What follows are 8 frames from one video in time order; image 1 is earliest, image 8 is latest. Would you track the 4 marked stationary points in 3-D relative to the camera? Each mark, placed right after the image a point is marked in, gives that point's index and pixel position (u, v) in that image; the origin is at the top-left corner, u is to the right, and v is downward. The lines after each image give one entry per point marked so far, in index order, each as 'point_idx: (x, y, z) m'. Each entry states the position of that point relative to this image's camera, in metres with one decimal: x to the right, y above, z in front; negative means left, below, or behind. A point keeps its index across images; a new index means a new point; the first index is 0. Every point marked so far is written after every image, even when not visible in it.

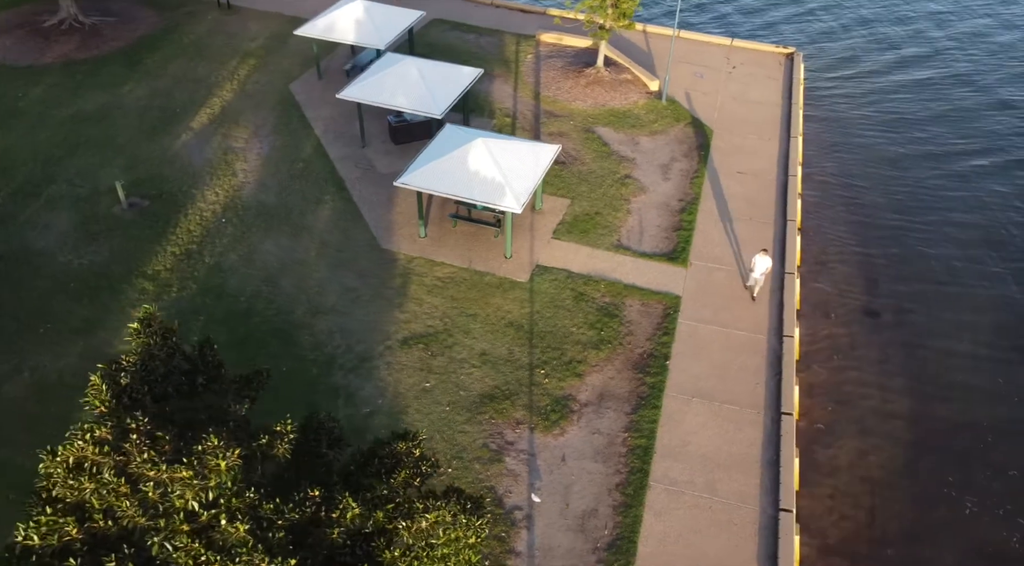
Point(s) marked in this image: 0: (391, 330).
0: (-2.4, -1.0, +16.3) m
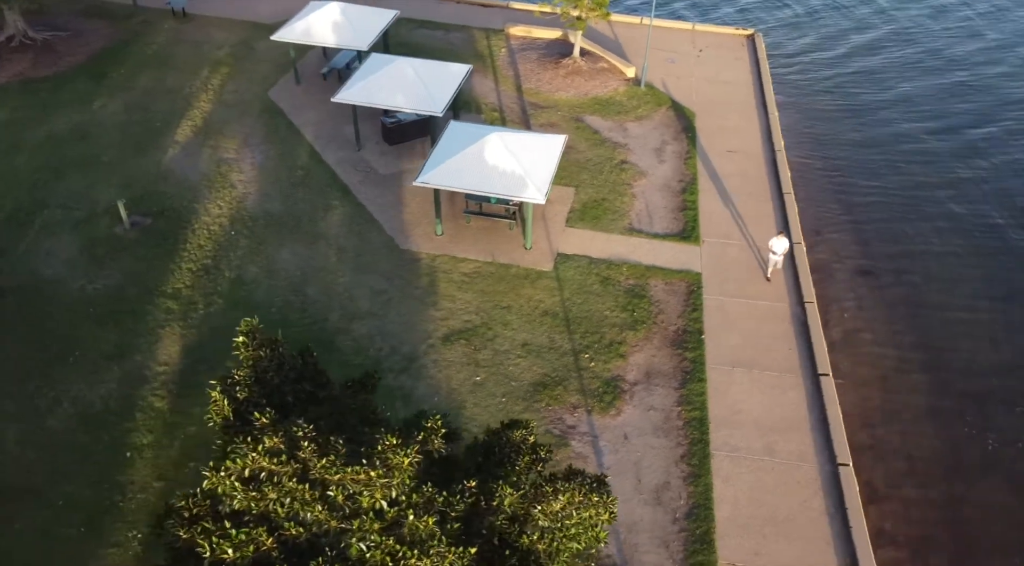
0: (-1.6, -0.9, +16.4) m
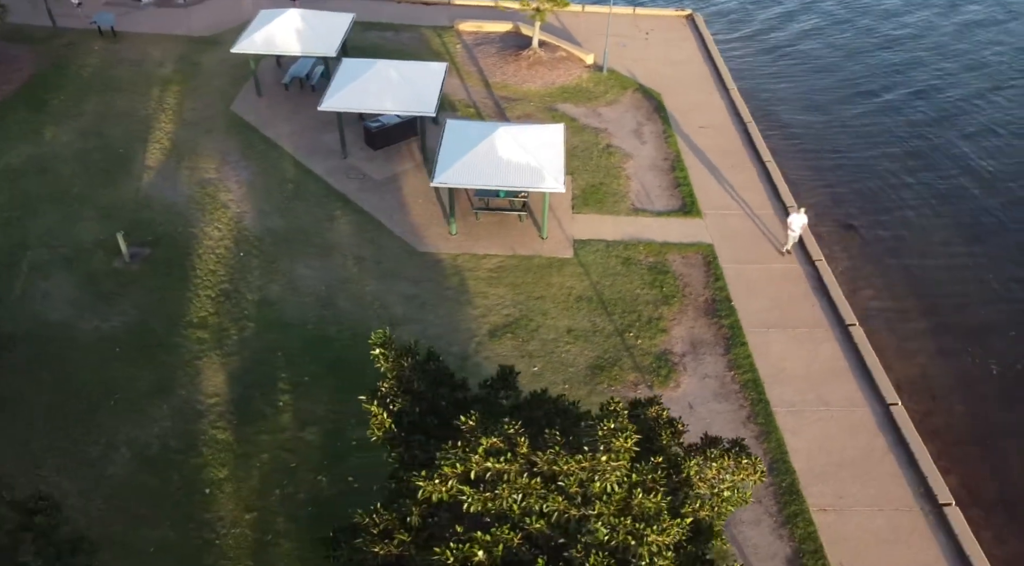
0: (-0.7, -0.9, +16.5) m
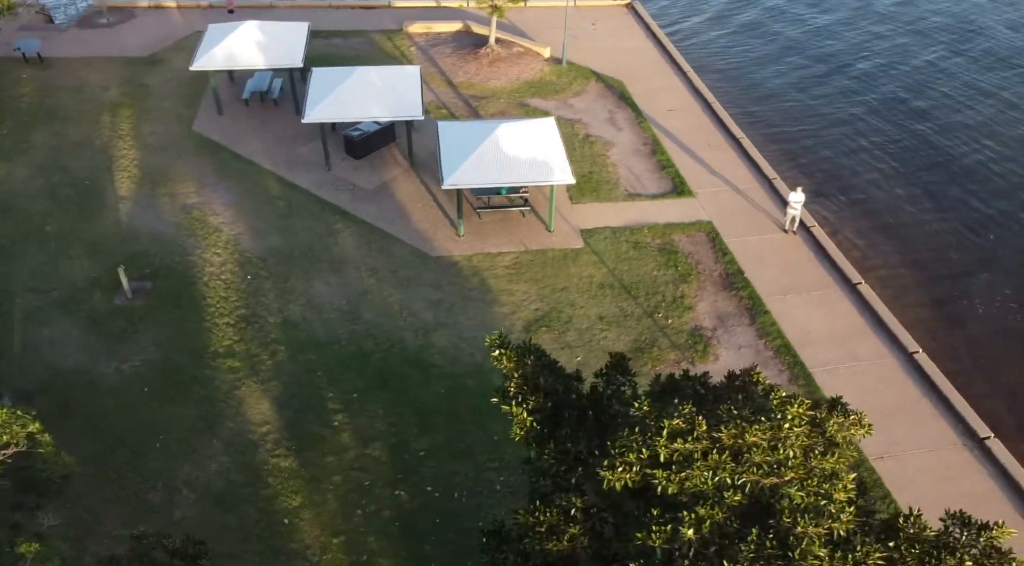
0: (-0.1, -0.8, +16.5) m
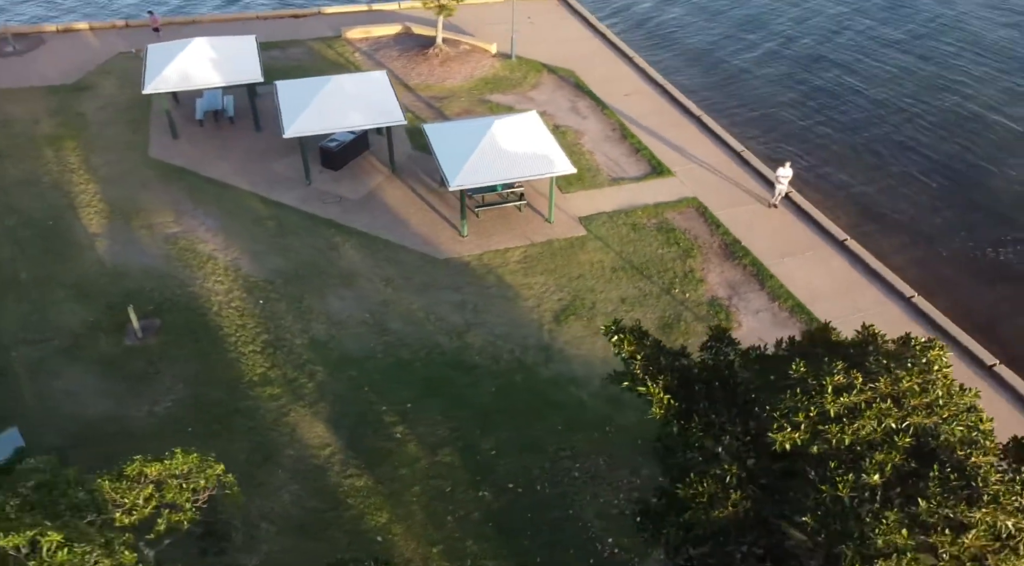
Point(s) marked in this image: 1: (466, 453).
0: (+0.5, -0.7, +16.7) m
1: (-0.8, -2.9, +13.8) m
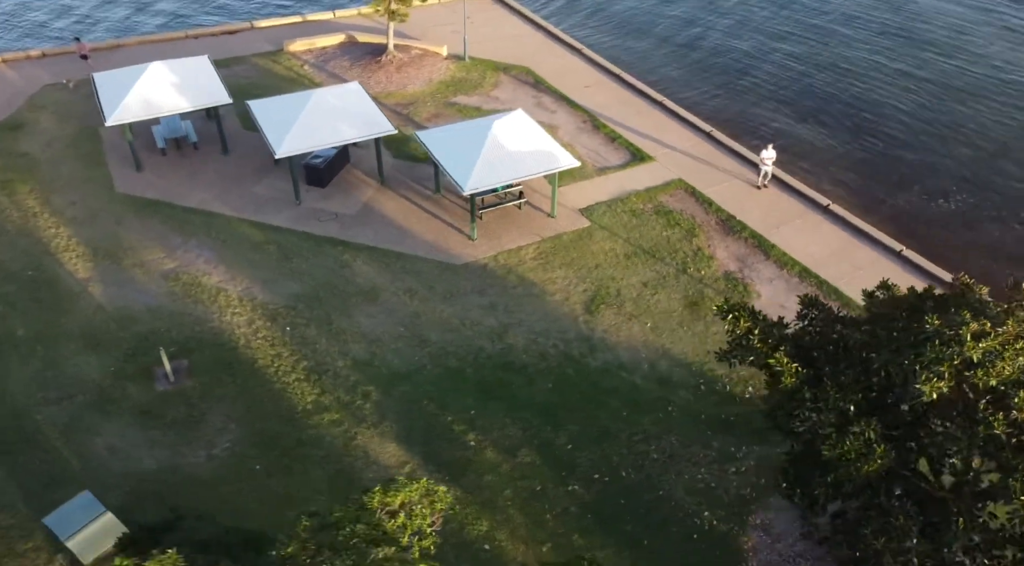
0: (+1.2, -0.6, +17.0) m
1: (+0.6, -2.9, +13.9) m
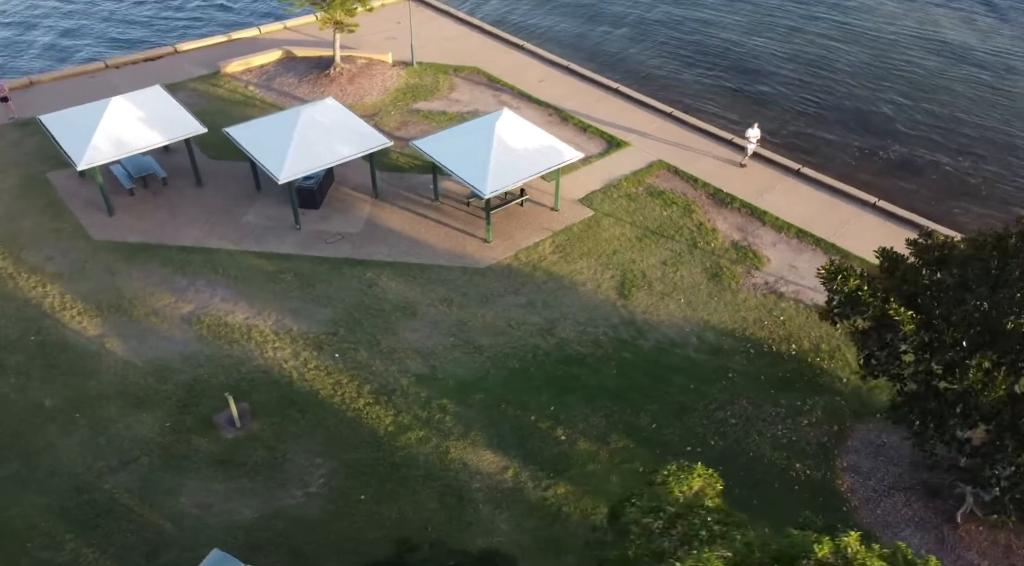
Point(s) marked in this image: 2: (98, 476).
0: (+2.0, -0.3, +17.5) m
1: (+2.2, -2.7, +14.4) m
2: (-7.0, -3.2, +13.5) m
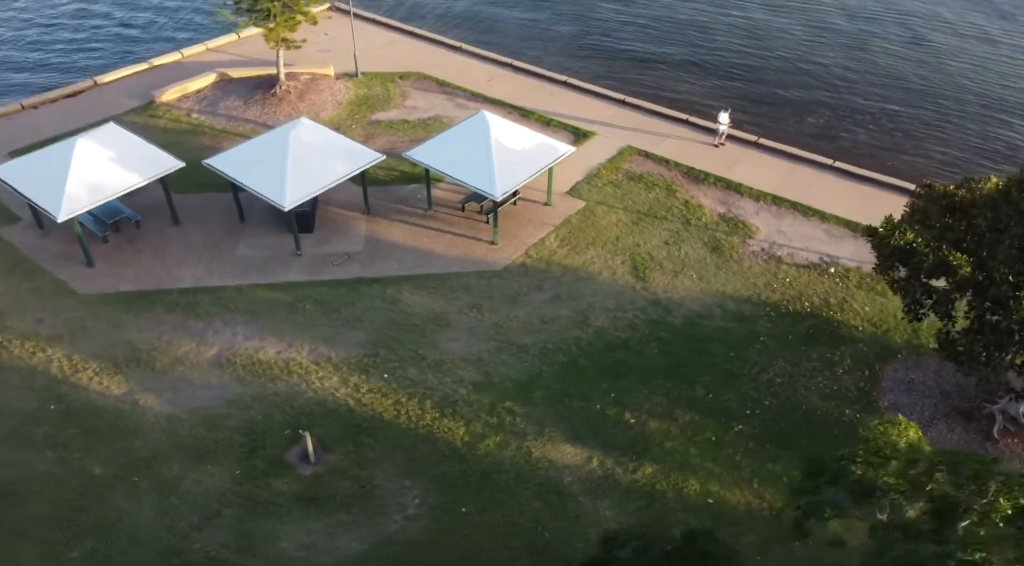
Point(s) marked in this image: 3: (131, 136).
0: (+2.5, 0.0, +18.2) m
1: (+3.5, -2.3, +15.2) m
2: (-5.3, -4.1, +12.9) m
3: (-9.0, +3.5, +19.1) m
